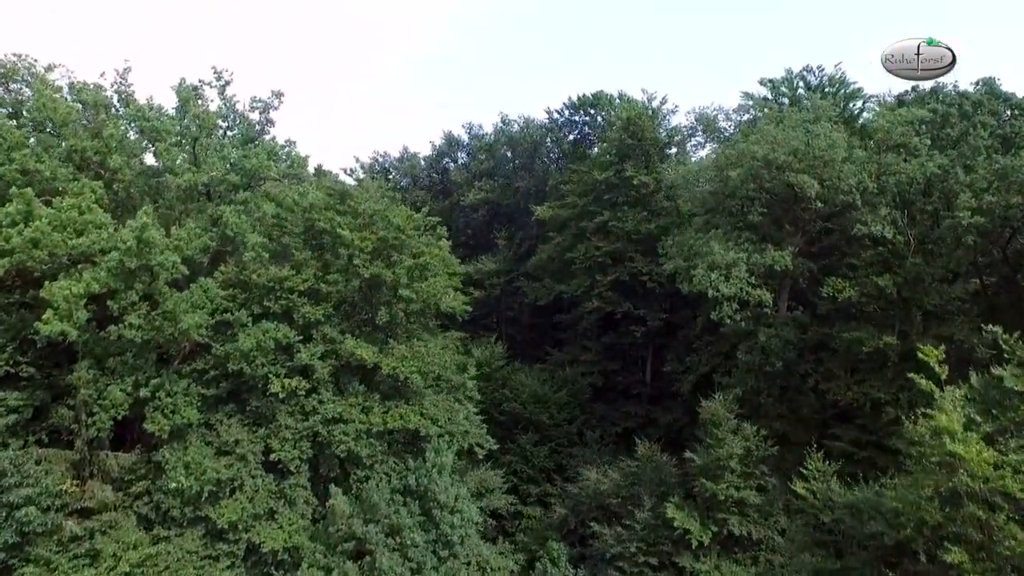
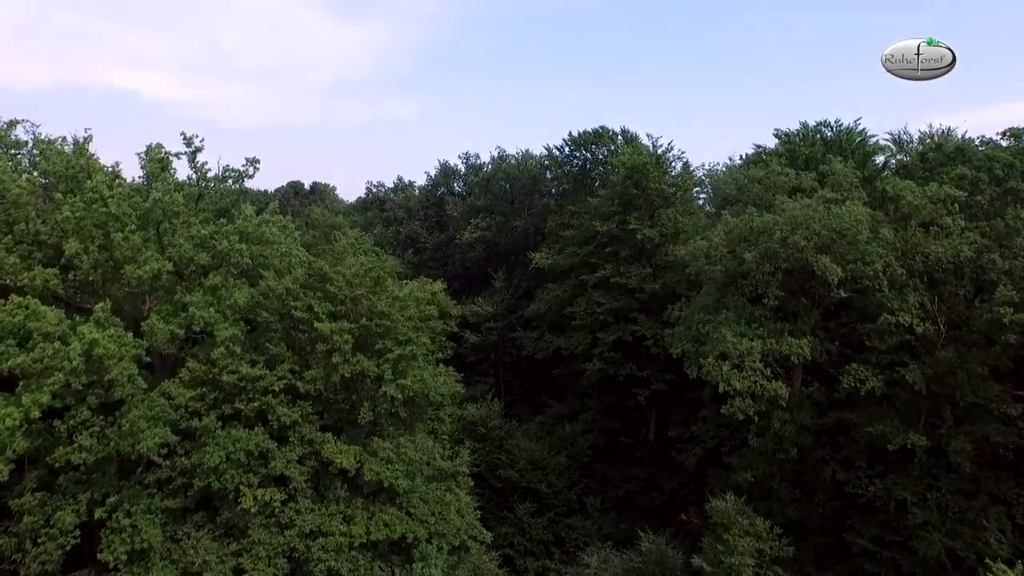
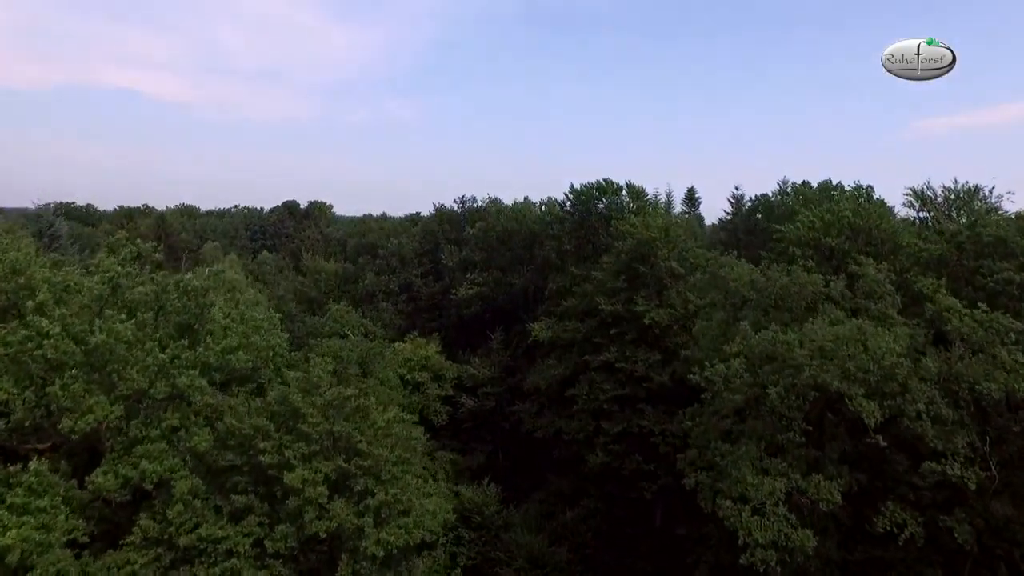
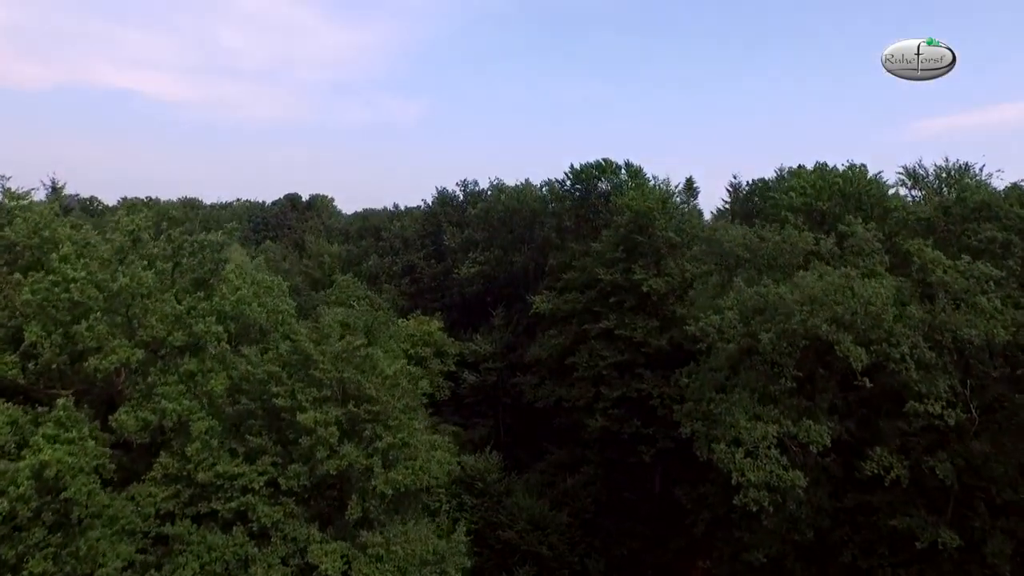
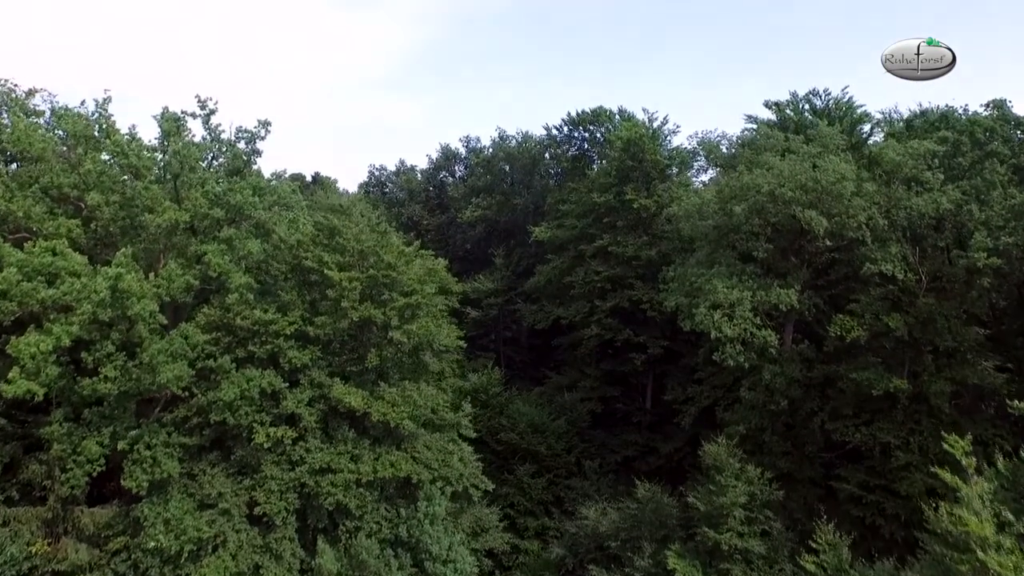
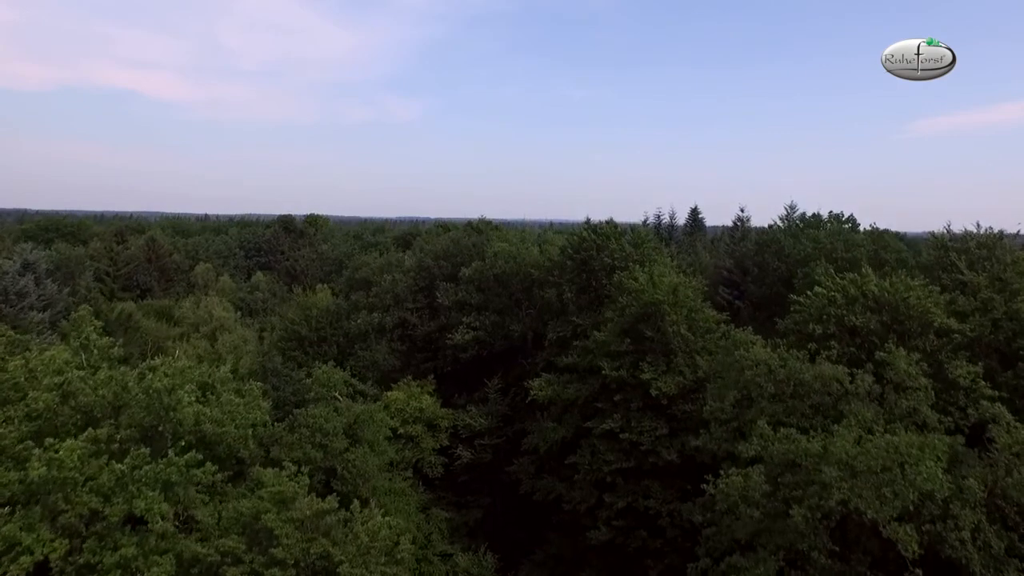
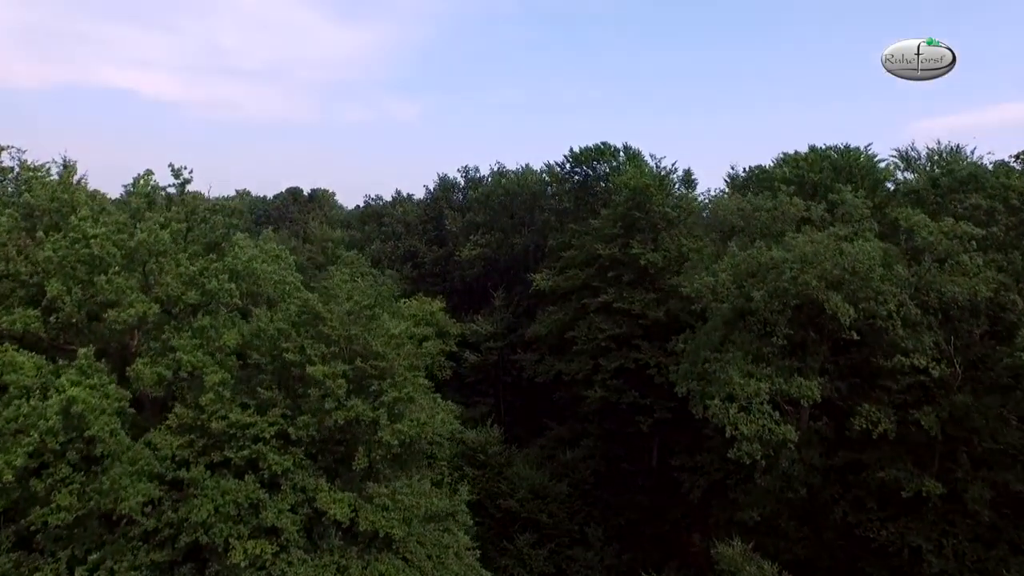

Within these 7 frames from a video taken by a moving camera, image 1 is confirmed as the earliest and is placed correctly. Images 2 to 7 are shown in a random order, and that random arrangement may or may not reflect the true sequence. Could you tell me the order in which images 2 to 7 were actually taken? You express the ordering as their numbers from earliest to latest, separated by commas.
5, 2, 7, 4, 3, 6
